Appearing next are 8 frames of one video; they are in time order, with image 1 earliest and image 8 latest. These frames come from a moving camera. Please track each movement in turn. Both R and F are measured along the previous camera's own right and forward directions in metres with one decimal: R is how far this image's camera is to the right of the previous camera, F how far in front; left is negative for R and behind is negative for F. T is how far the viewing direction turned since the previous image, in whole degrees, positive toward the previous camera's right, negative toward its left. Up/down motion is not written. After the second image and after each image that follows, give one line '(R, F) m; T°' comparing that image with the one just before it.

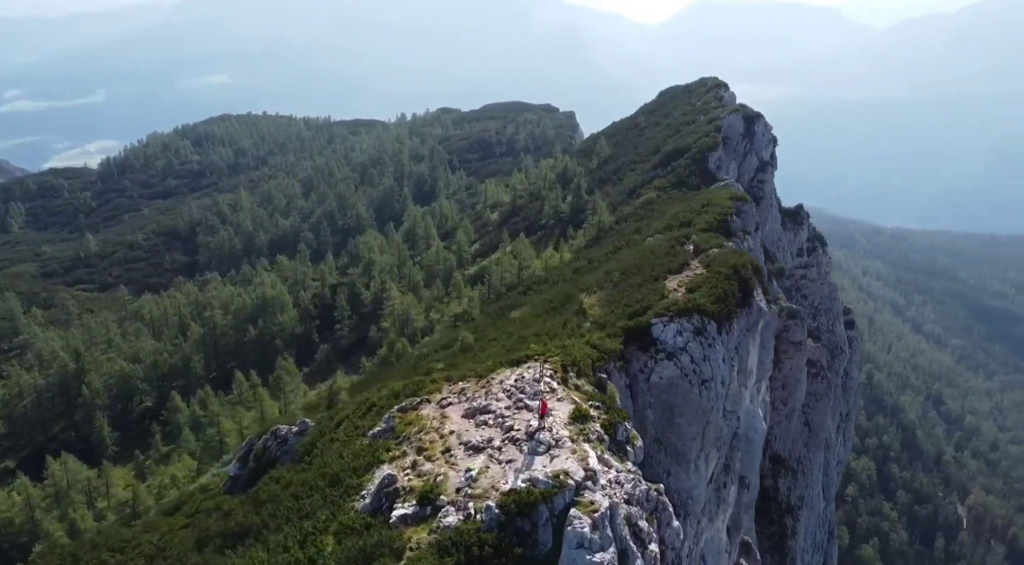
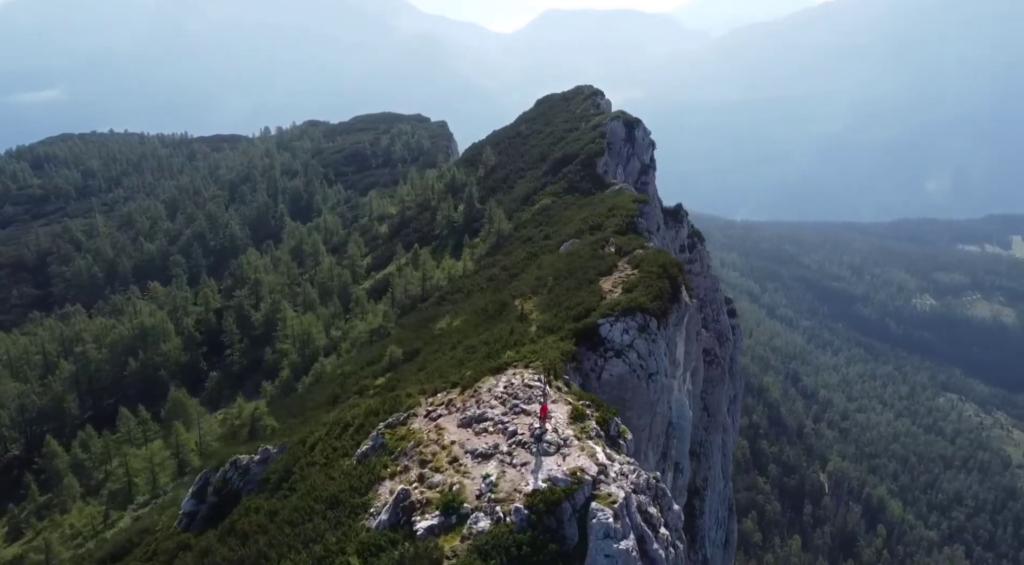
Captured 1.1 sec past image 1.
(-10.2, -1.7) m; +11°
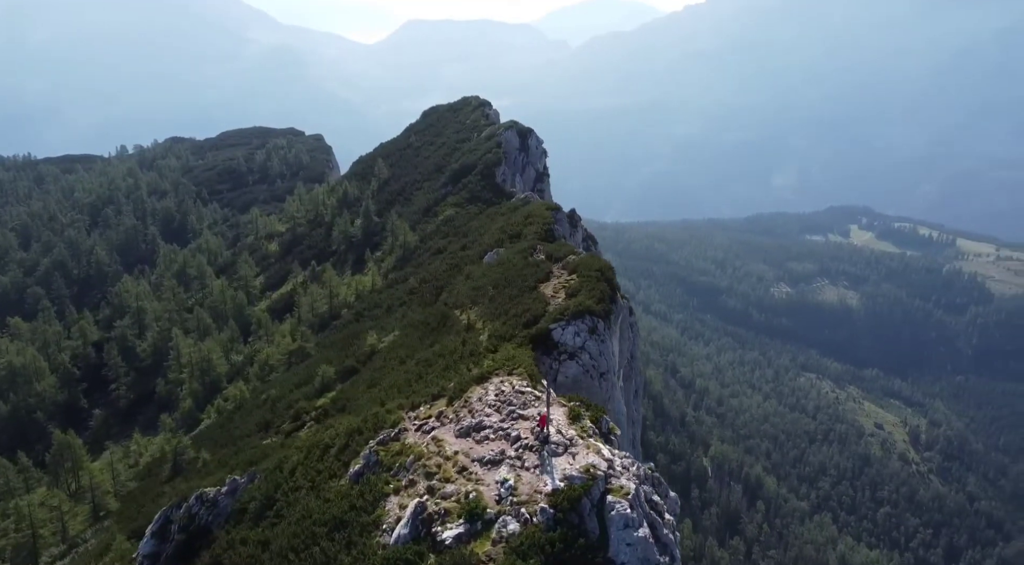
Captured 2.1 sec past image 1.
(-10.4, -0.9) m; +11°
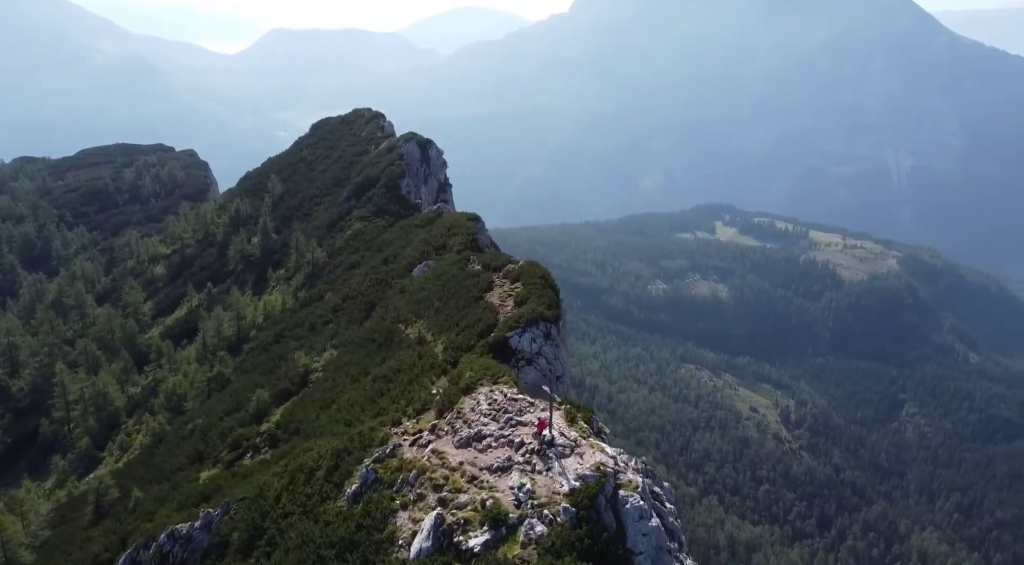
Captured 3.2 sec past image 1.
(-10.2, -0.4) m; +10°
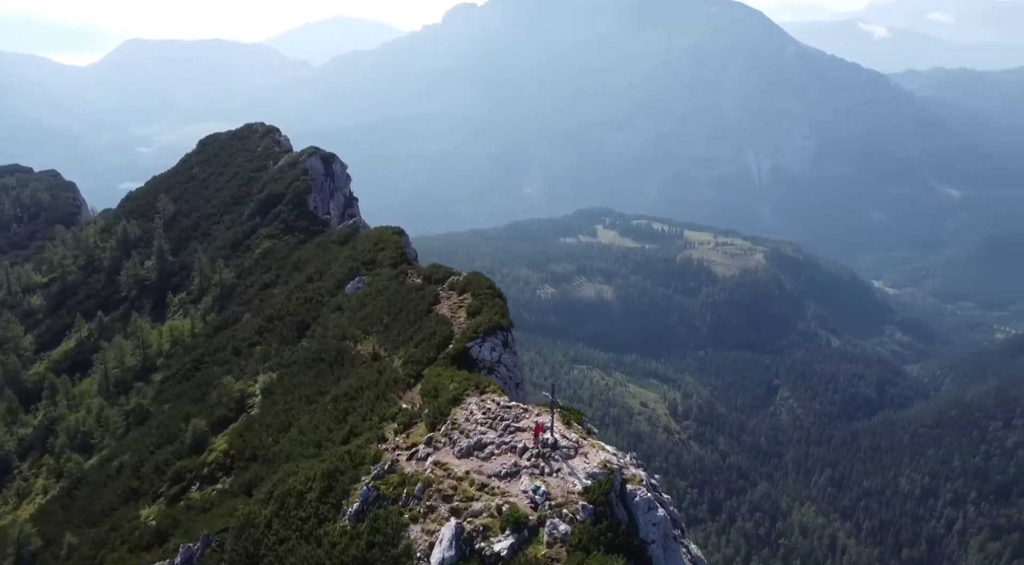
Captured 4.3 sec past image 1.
(-9.8, -0.5) m; +10°
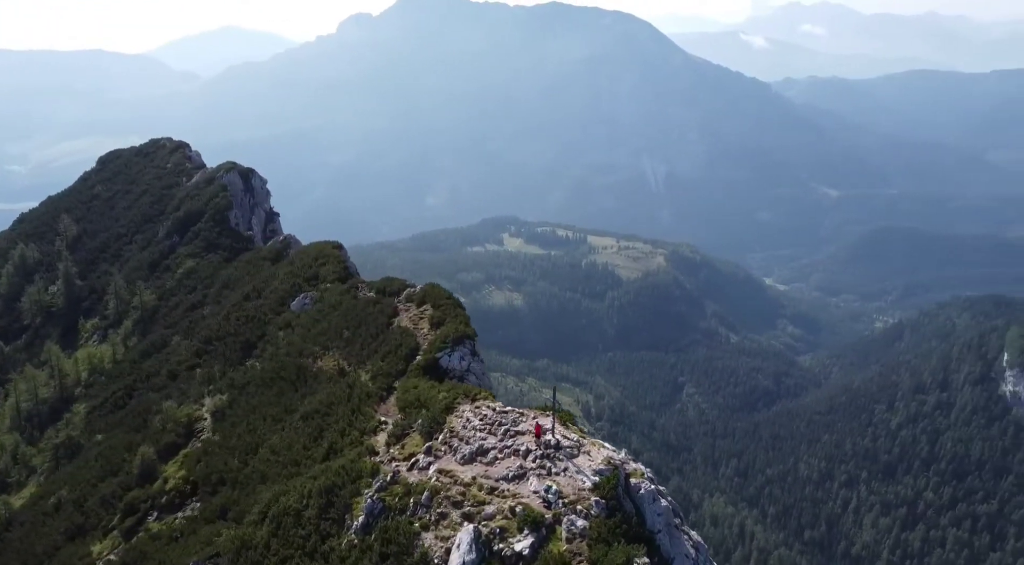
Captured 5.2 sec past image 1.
(-8.2, -0.7) m; +8°
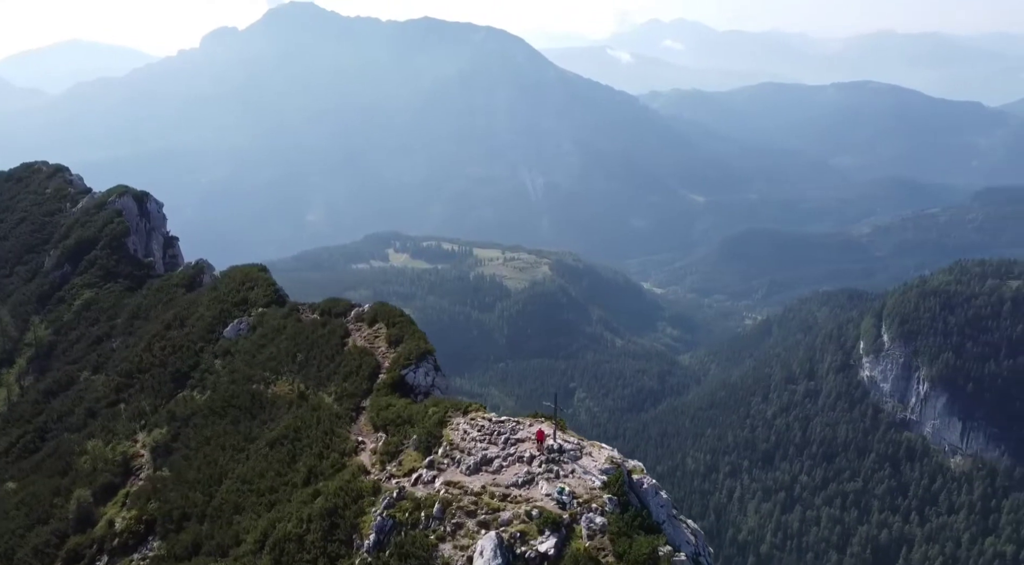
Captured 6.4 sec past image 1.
(-10.3, -0.8) m; +10°
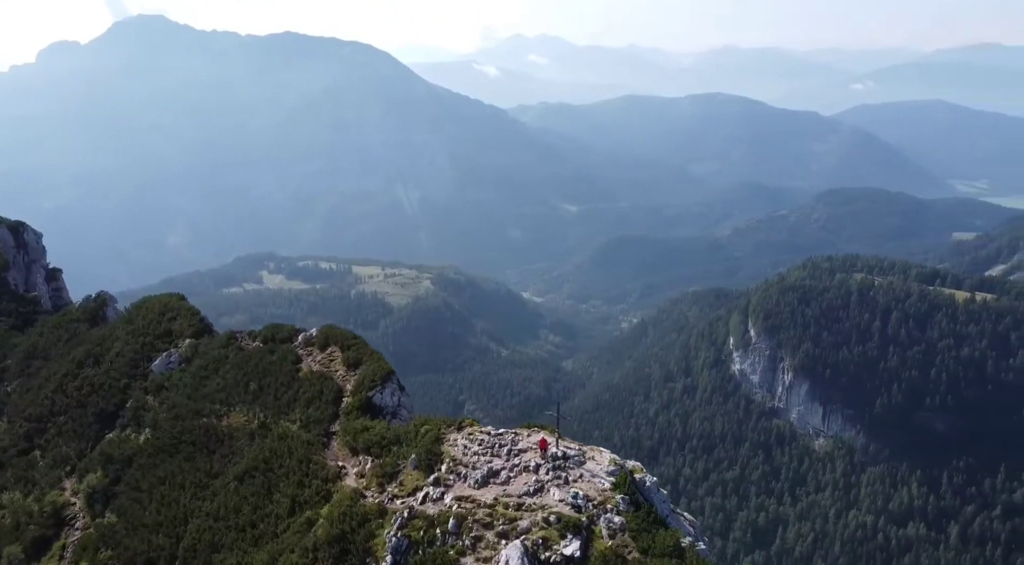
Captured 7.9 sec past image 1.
(-10.8, +0.3) m; +10°
